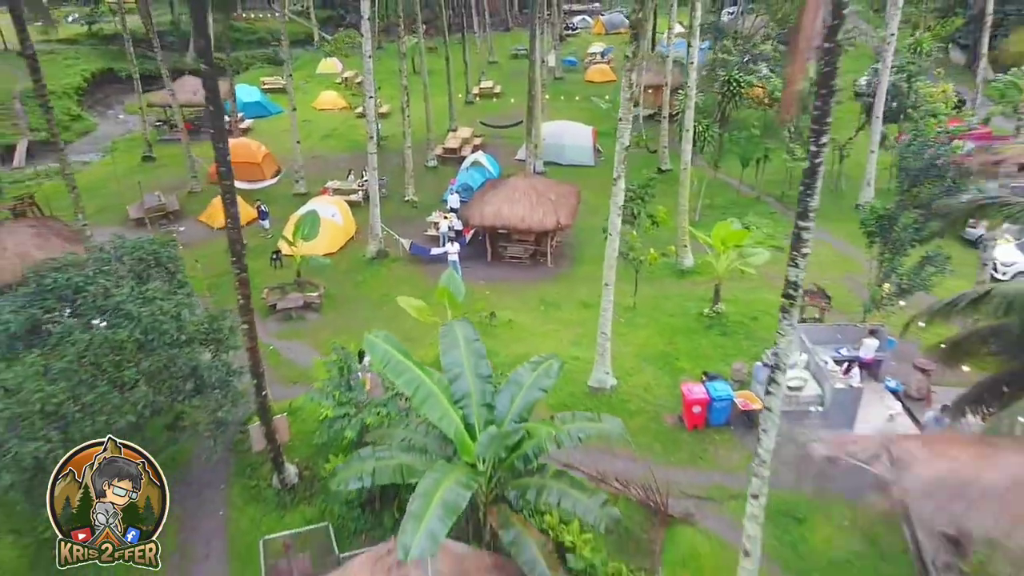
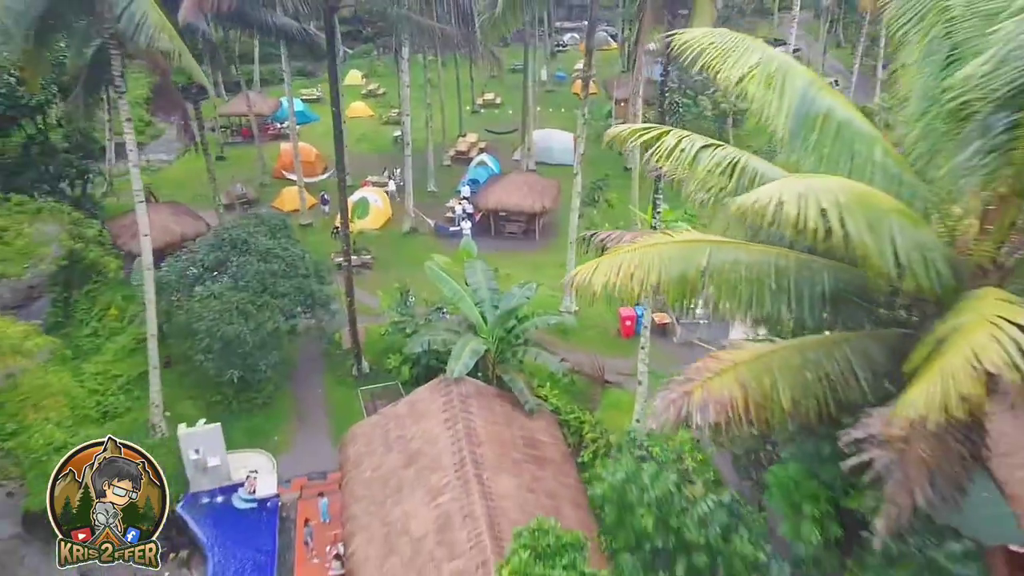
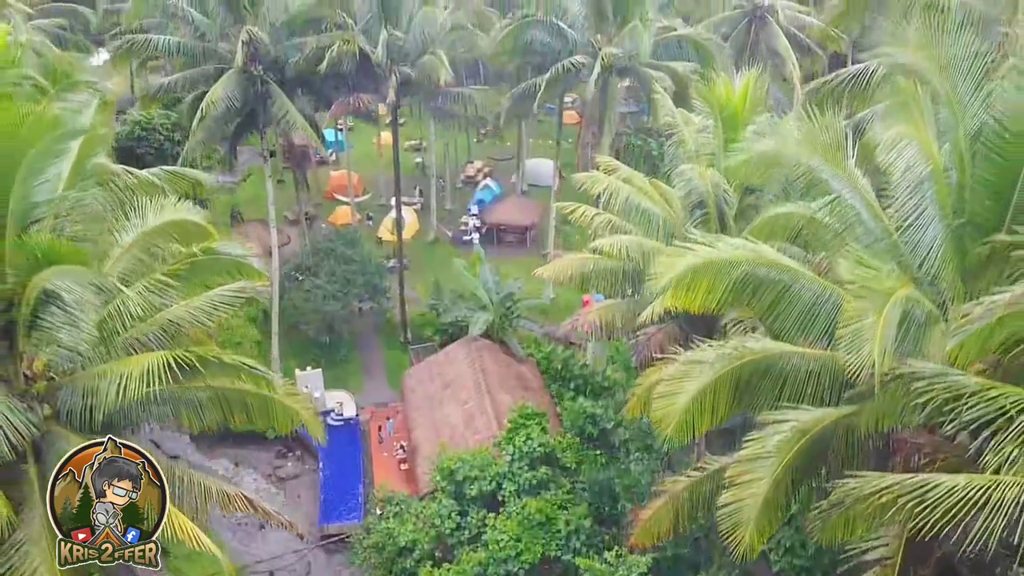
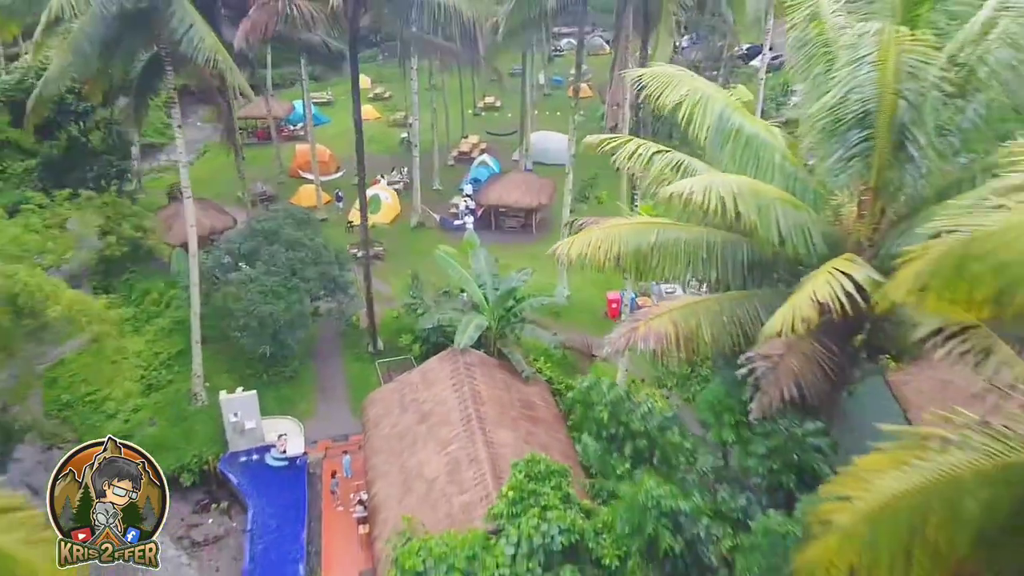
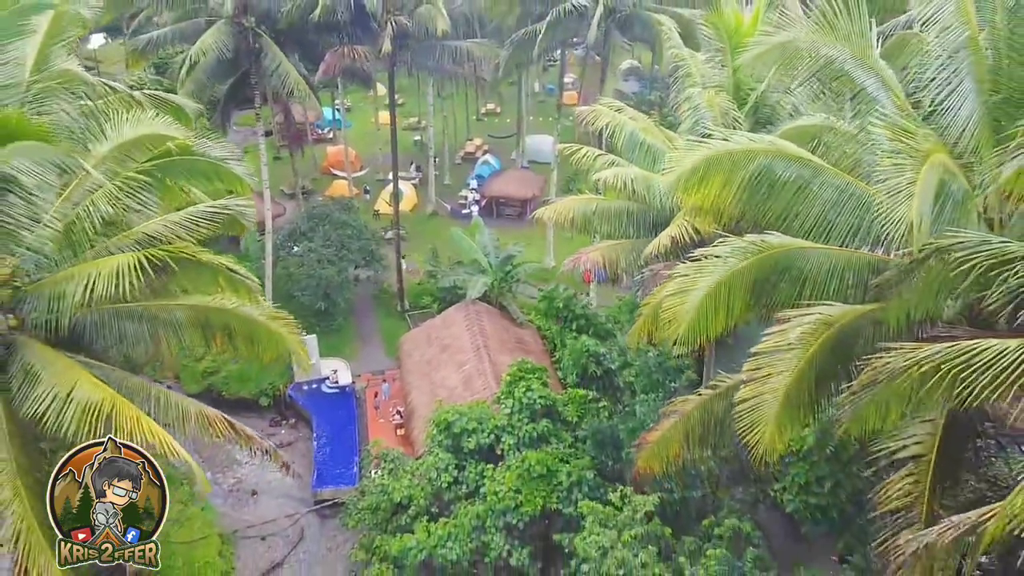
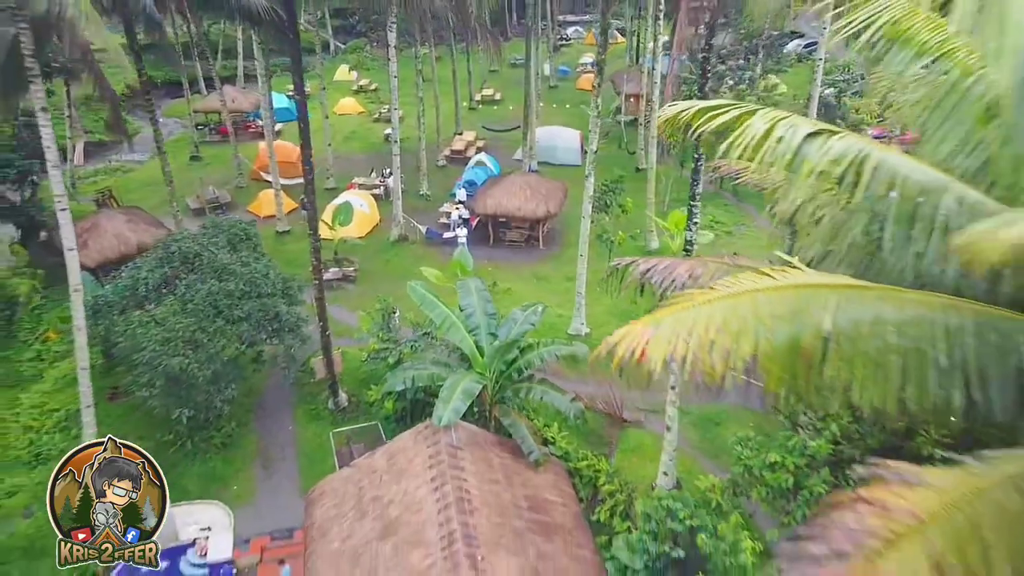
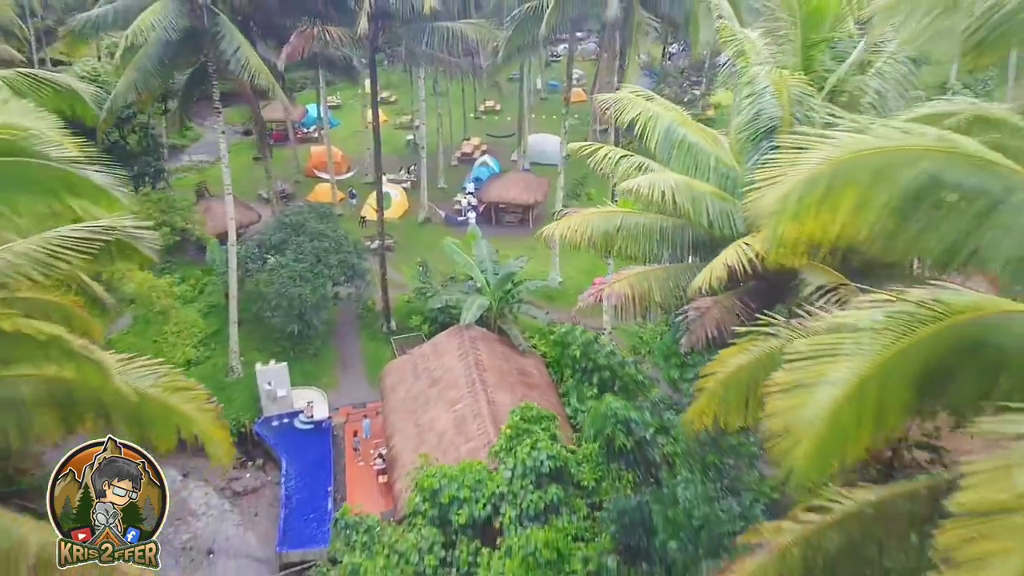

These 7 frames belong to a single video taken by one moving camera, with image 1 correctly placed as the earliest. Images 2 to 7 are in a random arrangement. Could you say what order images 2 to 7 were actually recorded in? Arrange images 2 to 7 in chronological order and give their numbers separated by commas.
6, 2, 4, 7, 5, 3
